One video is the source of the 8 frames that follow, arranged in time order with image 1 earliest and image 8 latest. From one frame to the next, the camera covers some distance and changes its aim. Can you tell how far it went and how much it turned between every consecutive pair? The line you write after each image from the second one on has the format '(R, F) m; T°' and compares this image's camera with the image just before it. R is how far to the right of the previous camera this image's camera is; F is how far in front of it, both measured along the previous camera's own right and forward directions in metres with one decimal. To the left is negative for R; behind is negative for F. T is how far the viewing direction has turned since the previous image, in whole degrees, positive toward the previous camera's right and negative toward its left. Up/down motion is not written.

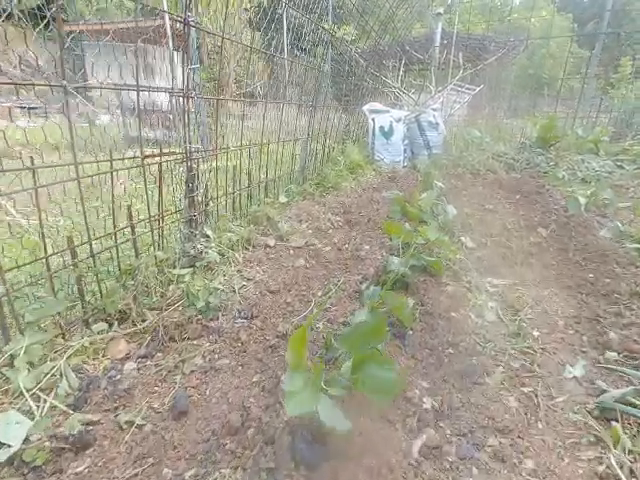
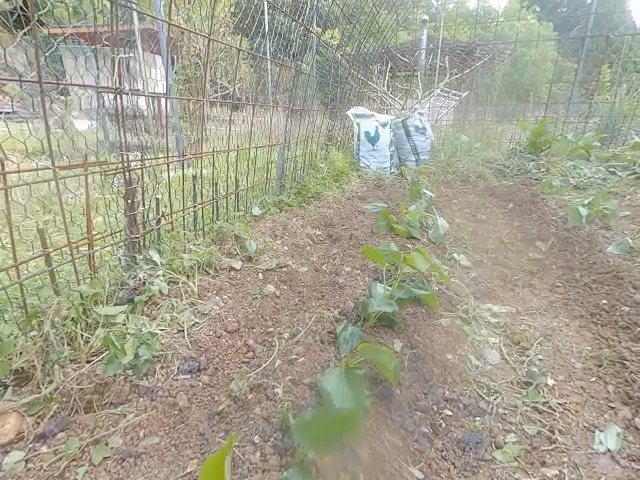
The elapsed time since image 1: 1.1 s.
(+0.1, +0.3) m; +2°
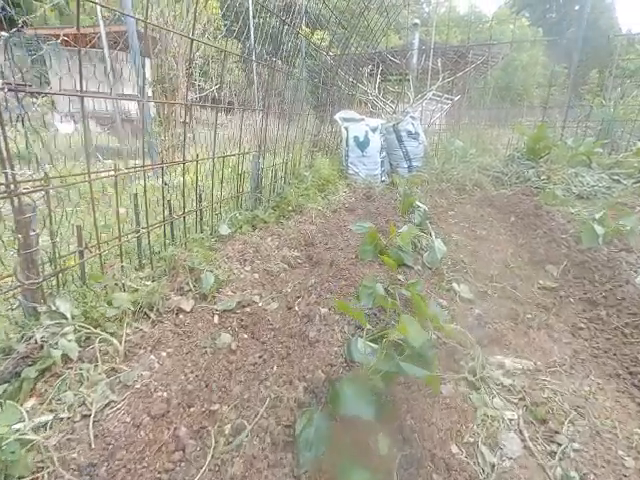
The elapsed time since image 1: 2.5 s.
(+0.1, +0.3) m; +1°
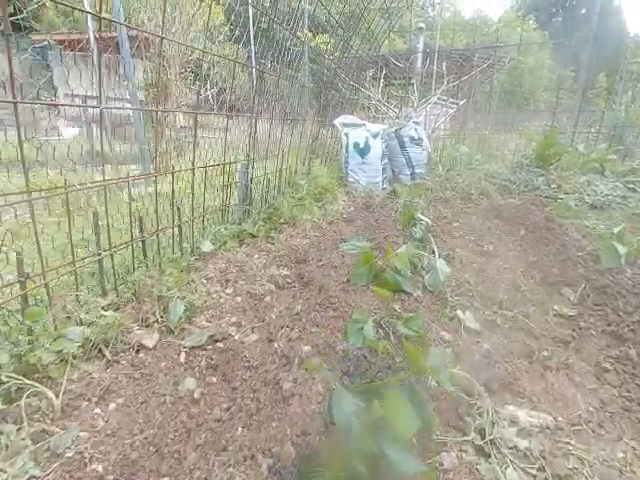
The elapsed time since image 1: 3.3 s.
(+0.1, +0.2) m; -1°
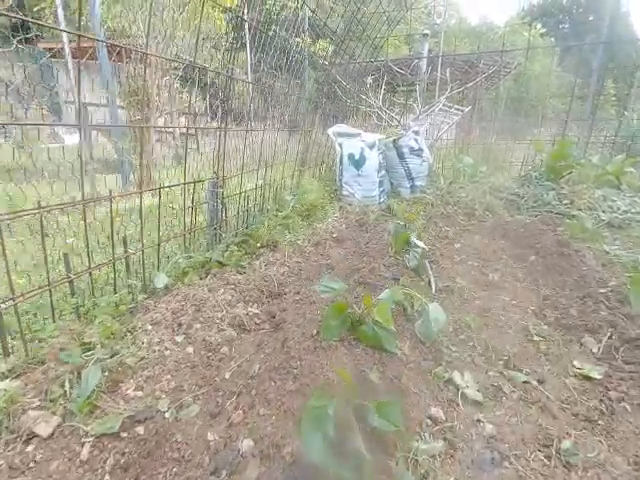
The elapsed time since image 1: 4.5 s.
(+0.2, +0.3) m; -1°
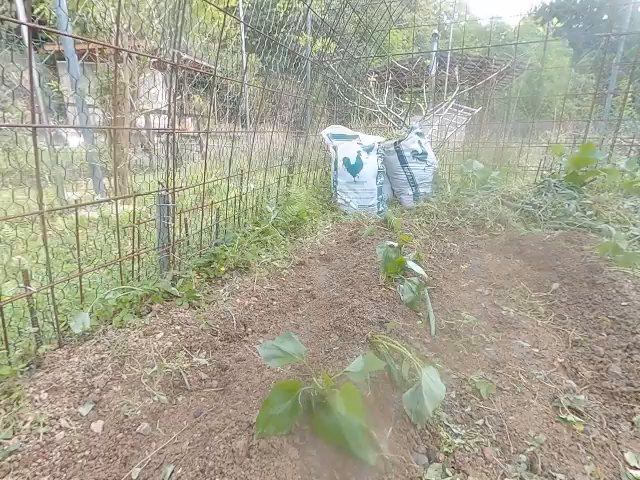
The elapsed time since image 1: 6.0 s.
(+0.2, +0.4) m; -1°
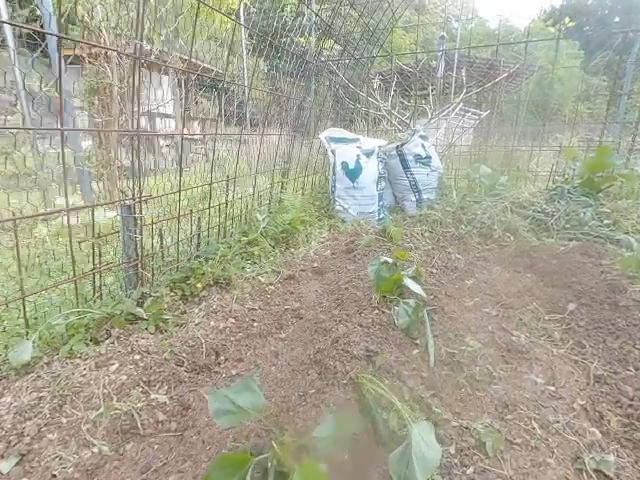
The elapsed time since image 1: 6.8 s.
(+0.1, +0.2) m; -1°
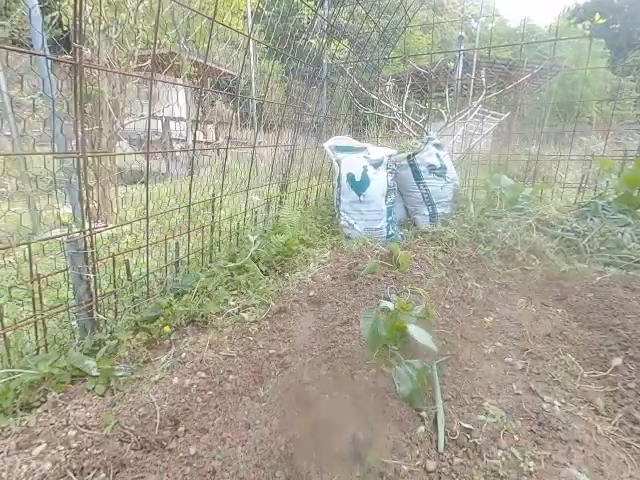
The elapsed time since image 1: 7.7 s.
(+0.1, +0.3) m; -2°
